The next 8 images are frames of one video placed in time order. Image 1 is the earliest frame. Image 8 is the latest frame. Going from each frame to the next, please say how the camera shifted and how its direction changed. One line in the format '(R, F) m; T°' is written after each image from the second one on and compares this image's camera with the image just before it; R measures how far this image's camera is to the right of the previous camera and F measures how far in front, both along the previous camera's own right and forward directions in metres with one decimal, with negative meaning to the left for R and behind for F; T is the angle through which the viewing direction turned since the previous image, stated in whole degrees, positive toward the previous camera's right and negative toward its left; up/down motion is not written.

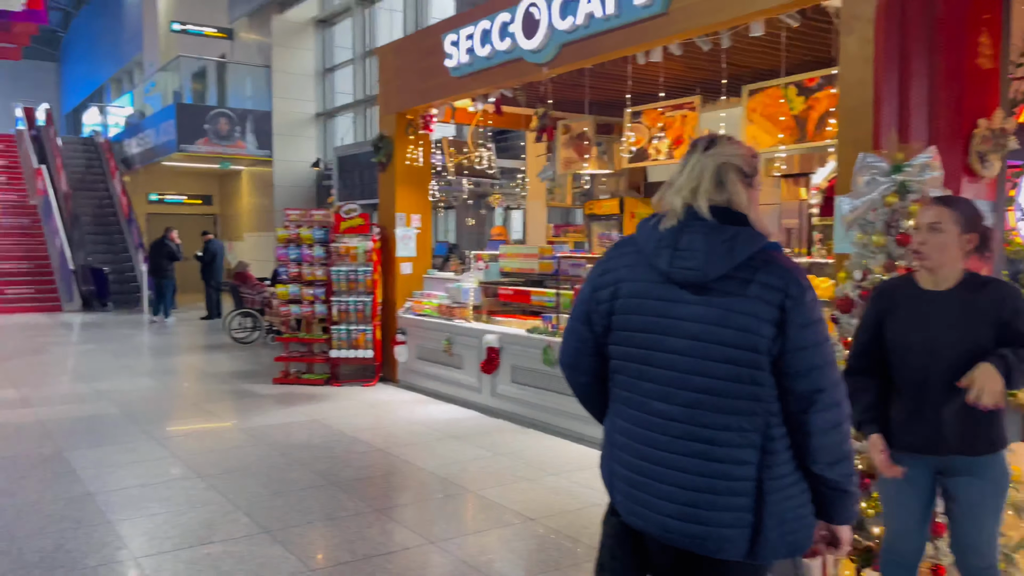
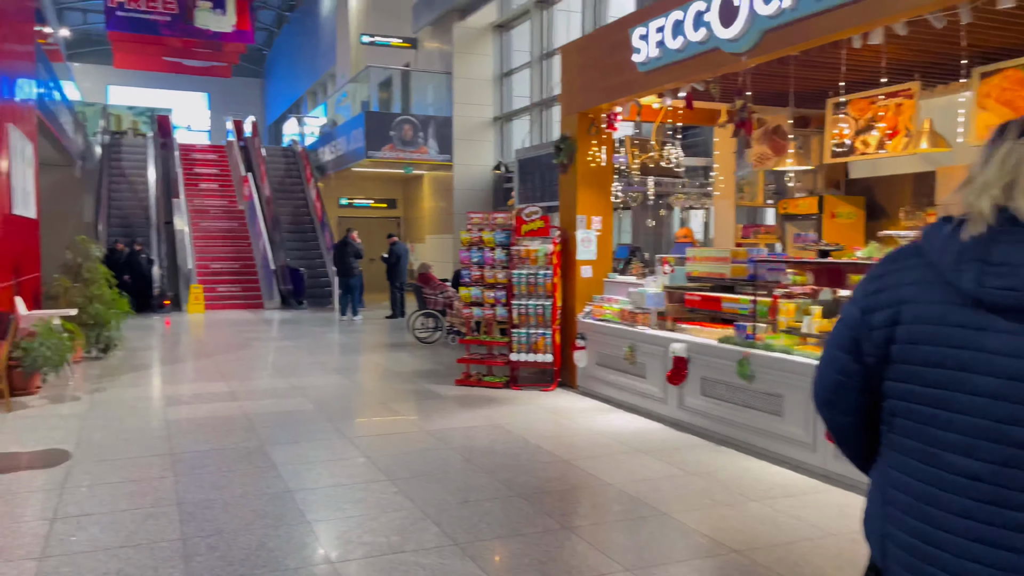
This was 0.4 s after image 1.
(-0.1, +0.2) m; -12°
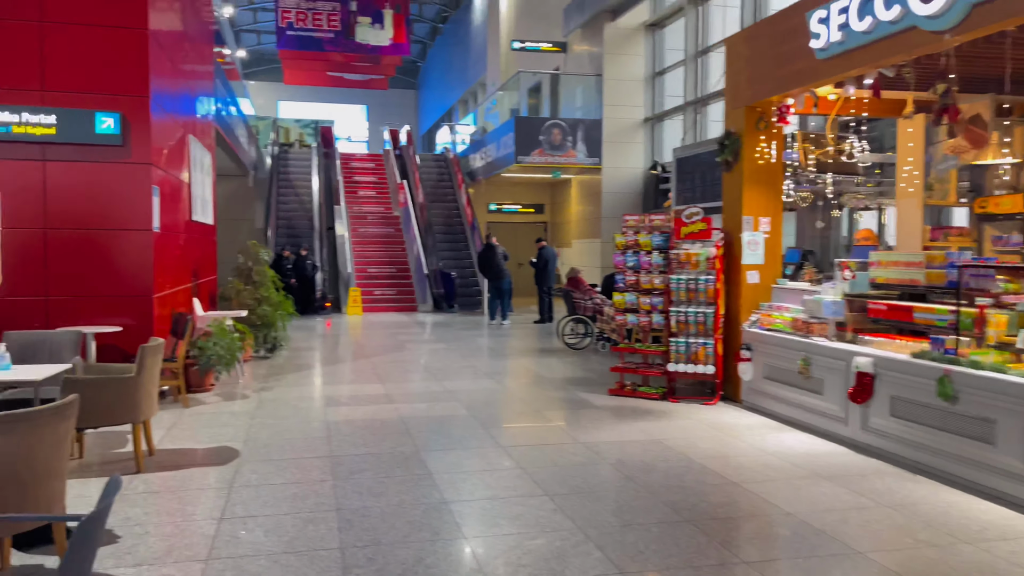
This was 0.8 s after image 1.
(-0.1, +0.2) m; -10°
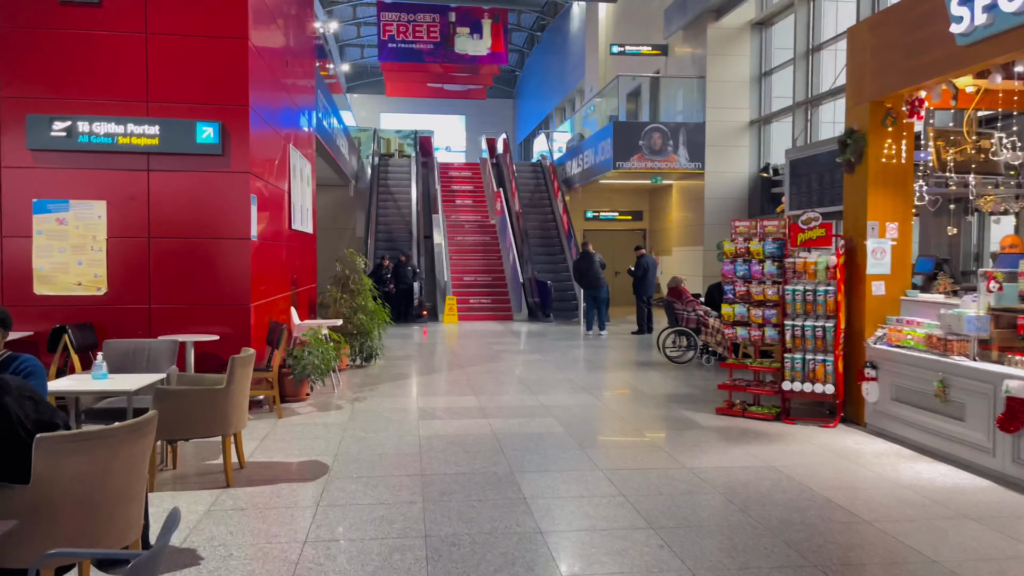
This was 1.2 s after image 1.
(0.0, +0.3) m; -7°
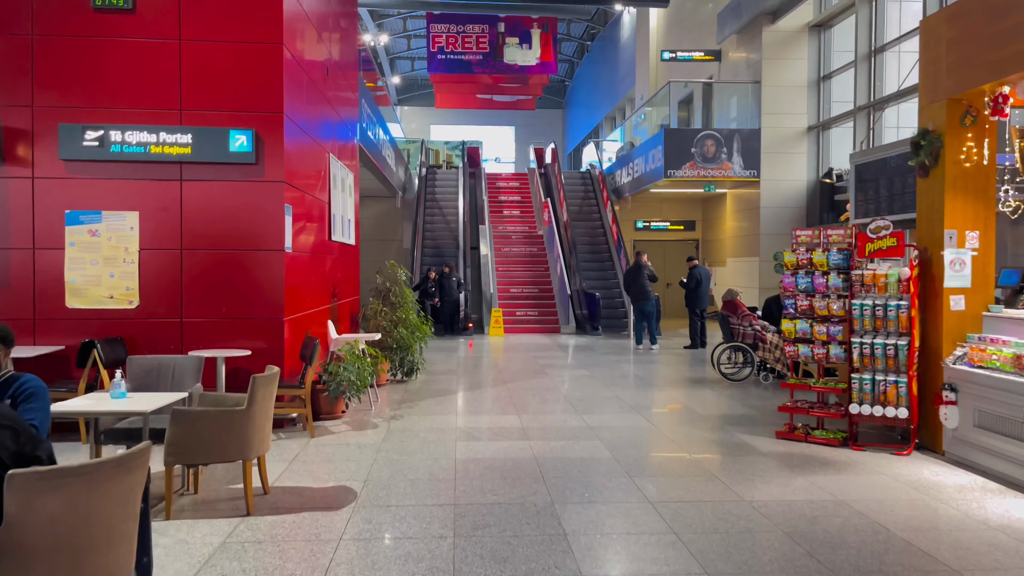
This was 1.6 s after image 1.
(0.0, +0.3) m; -4°
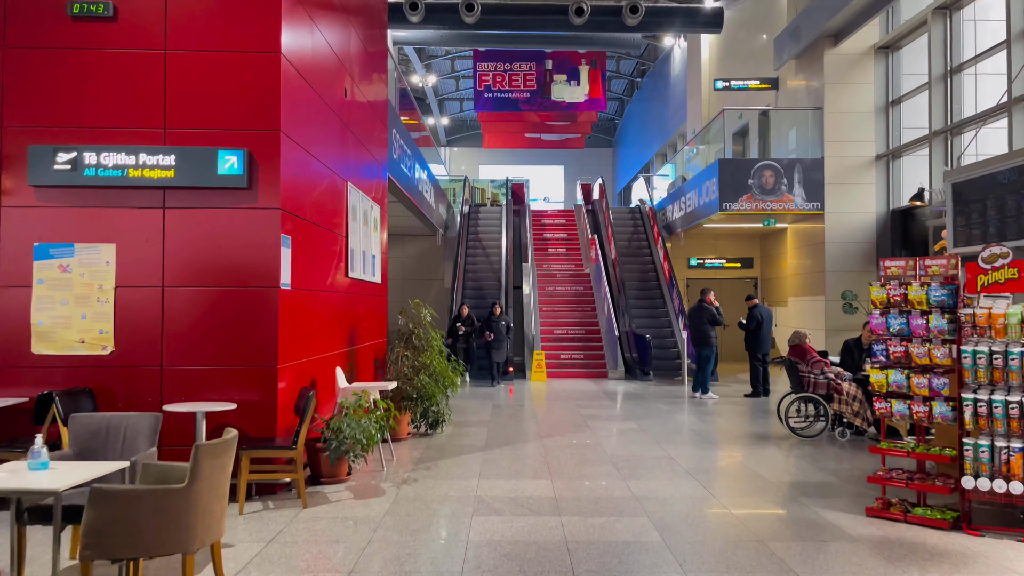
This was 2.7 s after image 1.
(+0.1, +0.8) m; -4°
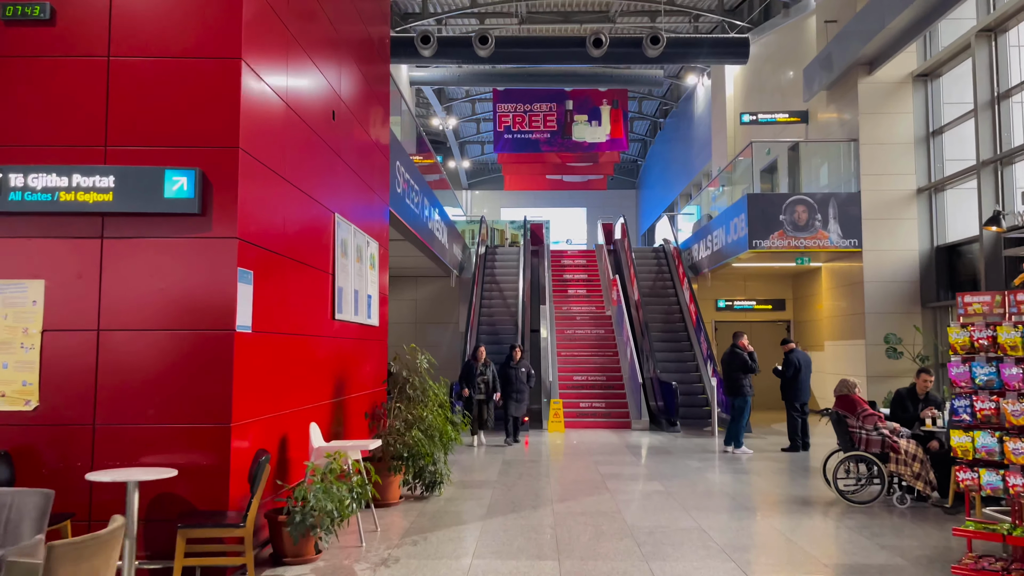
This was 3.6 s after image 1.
(+0.1, +0.8) m; -2°
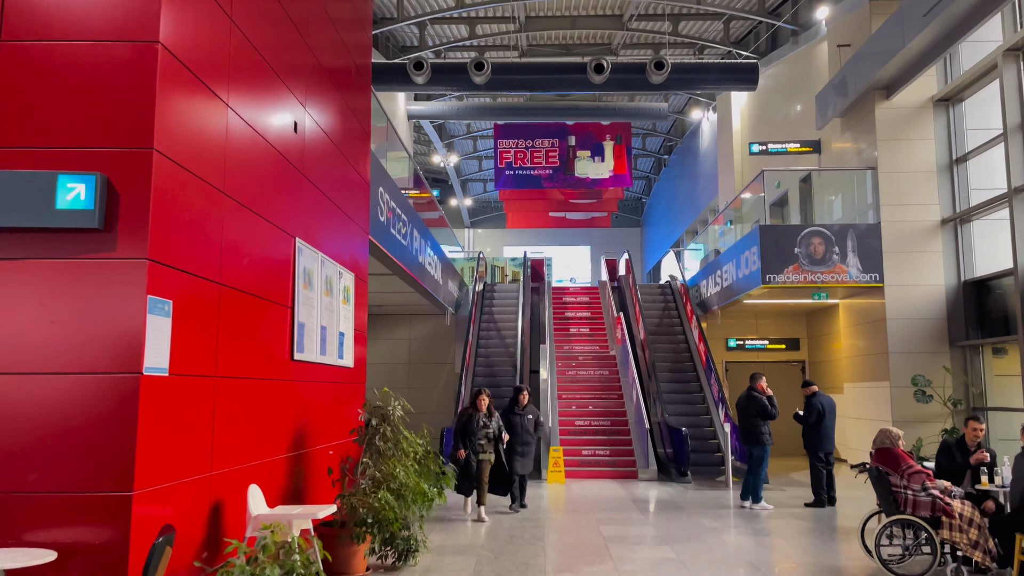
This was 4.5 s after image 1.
(+0.1, +0.8) m; 0°
